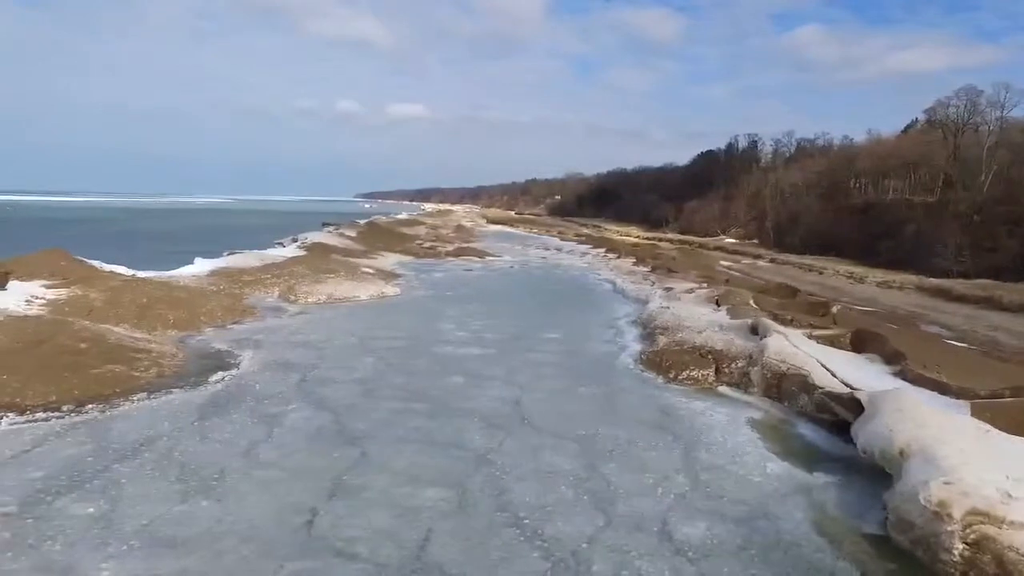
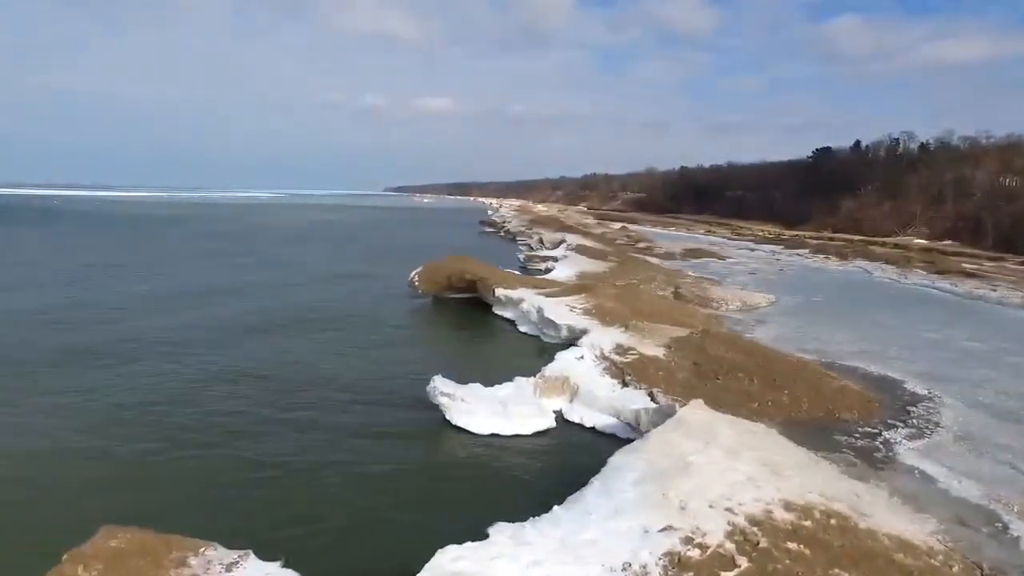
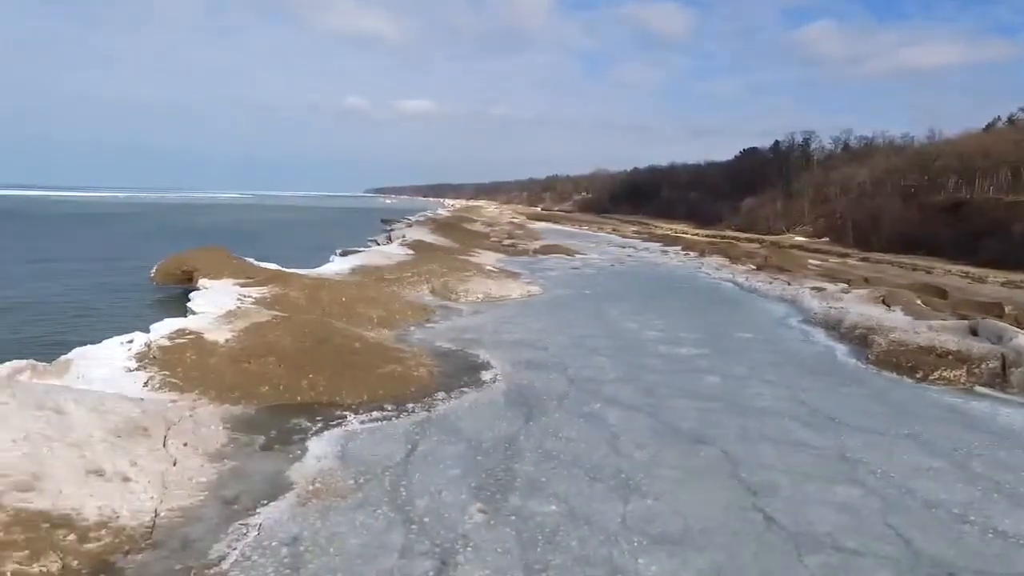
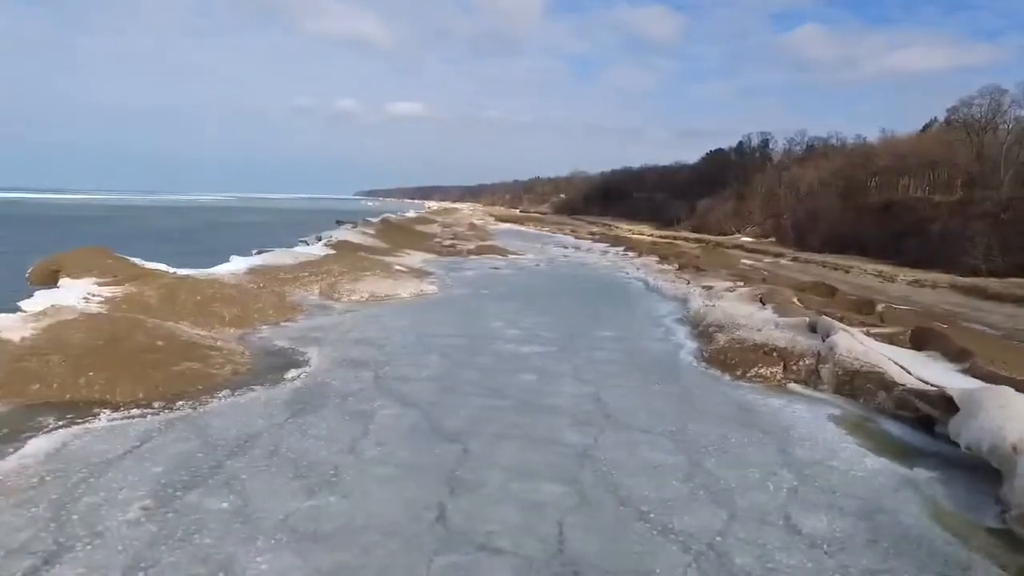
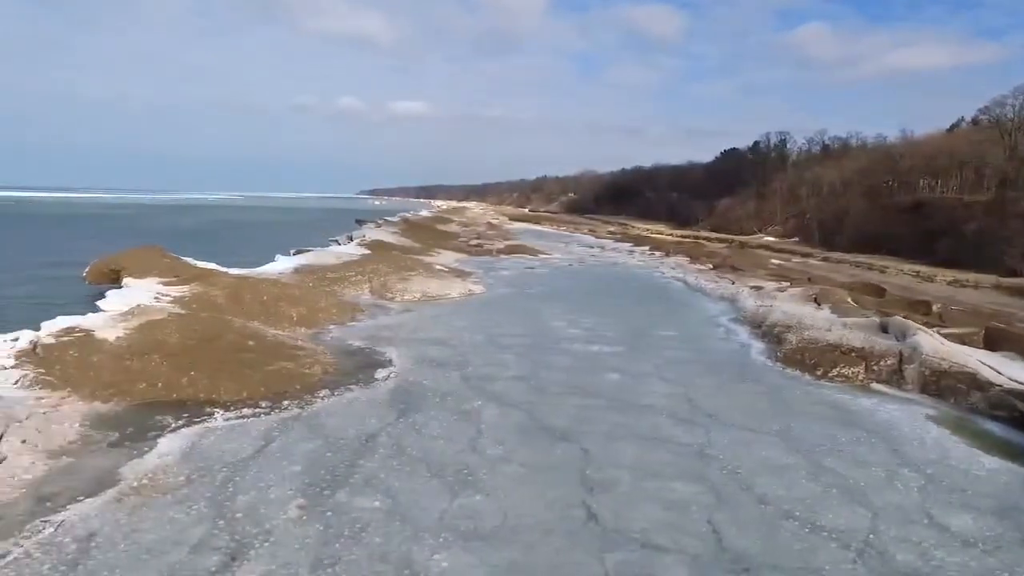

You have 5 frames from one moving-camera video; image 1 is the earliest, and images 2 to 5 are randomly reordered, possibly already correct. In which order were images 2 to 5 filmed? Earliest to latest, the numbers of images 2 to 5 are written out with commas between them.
4, 5, 3, 2
